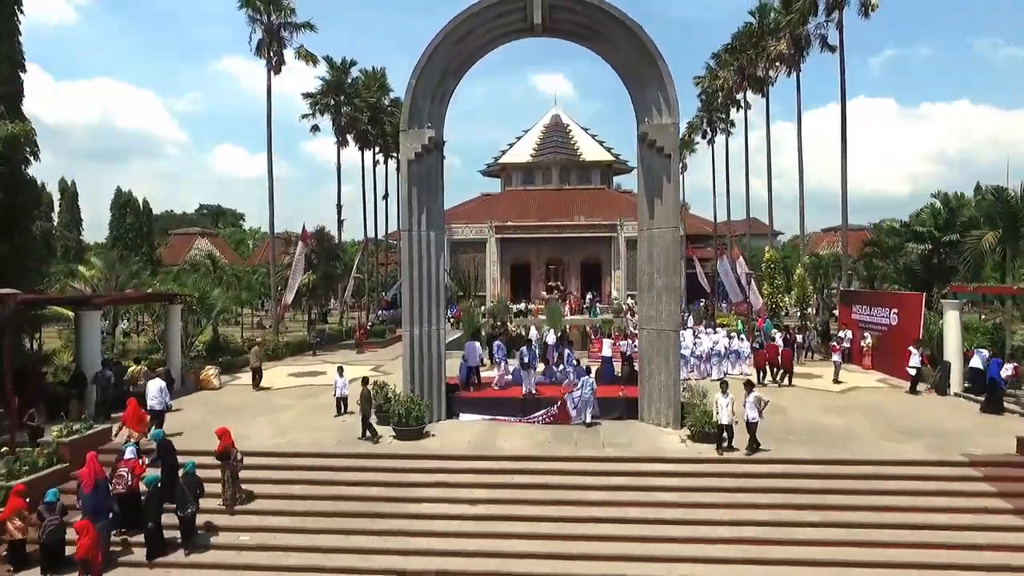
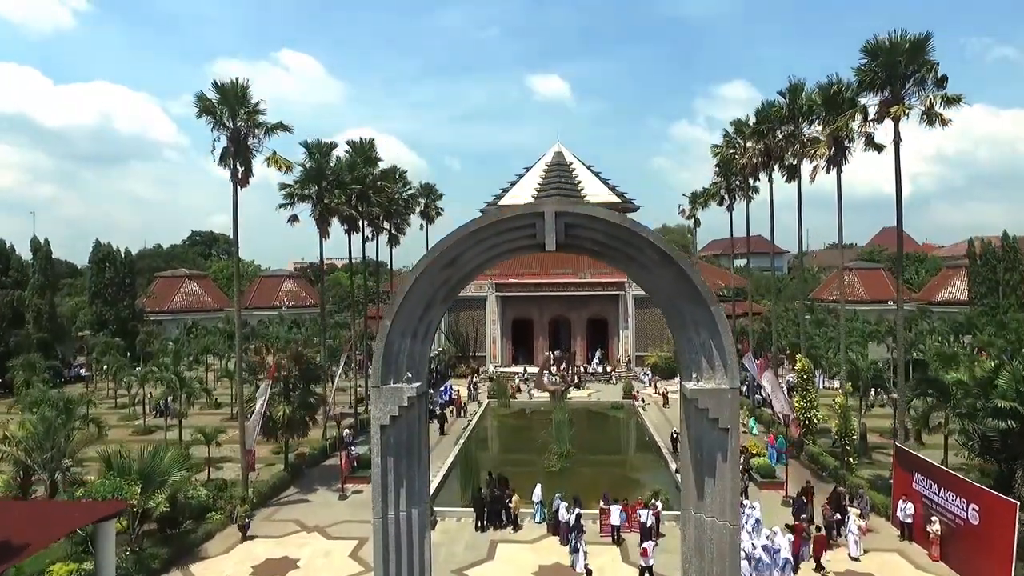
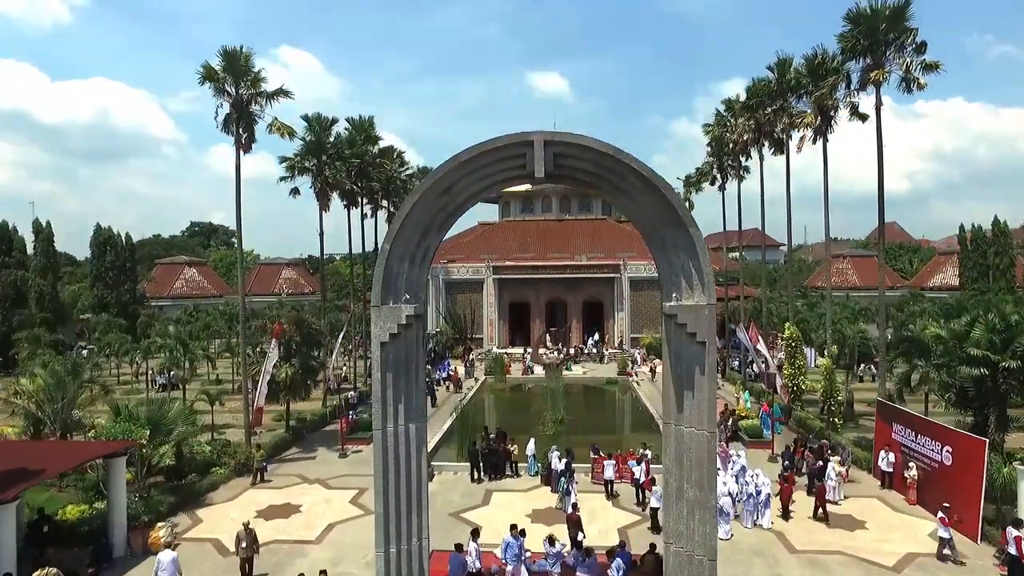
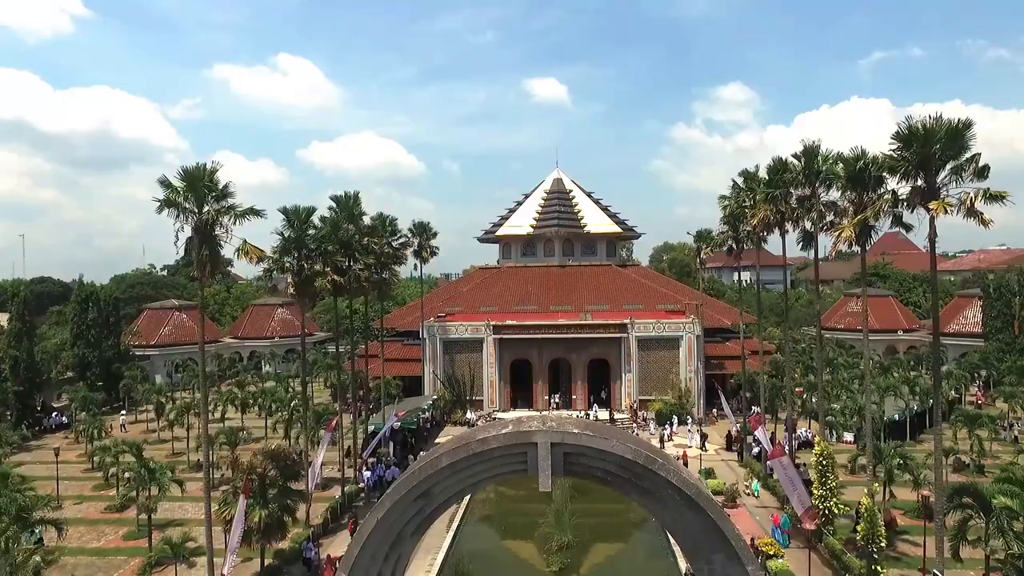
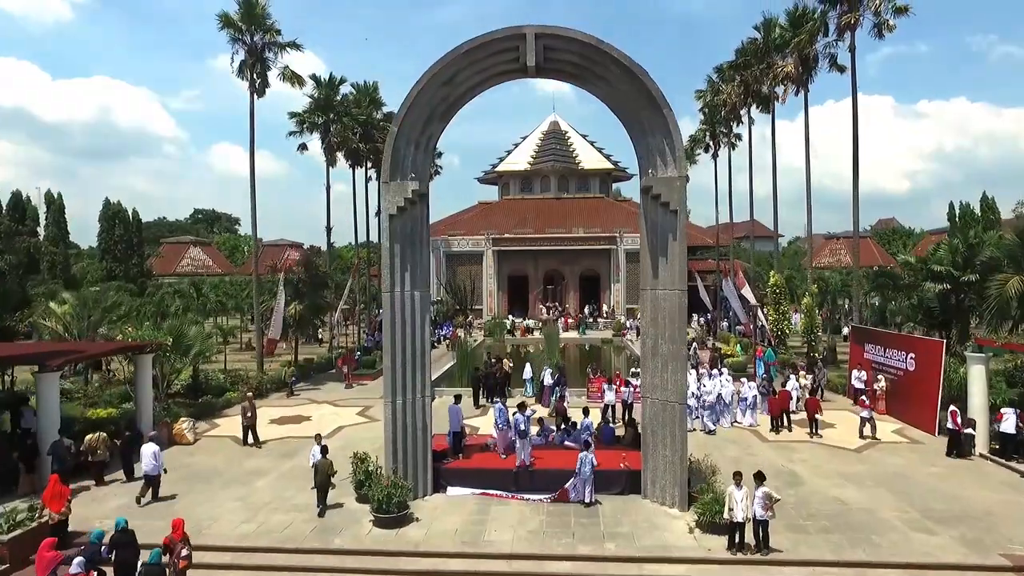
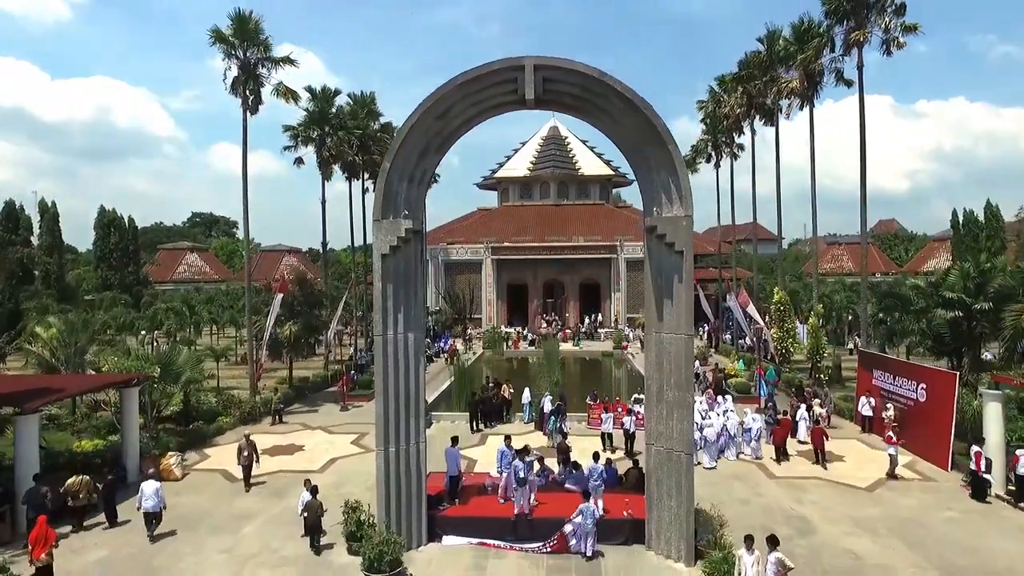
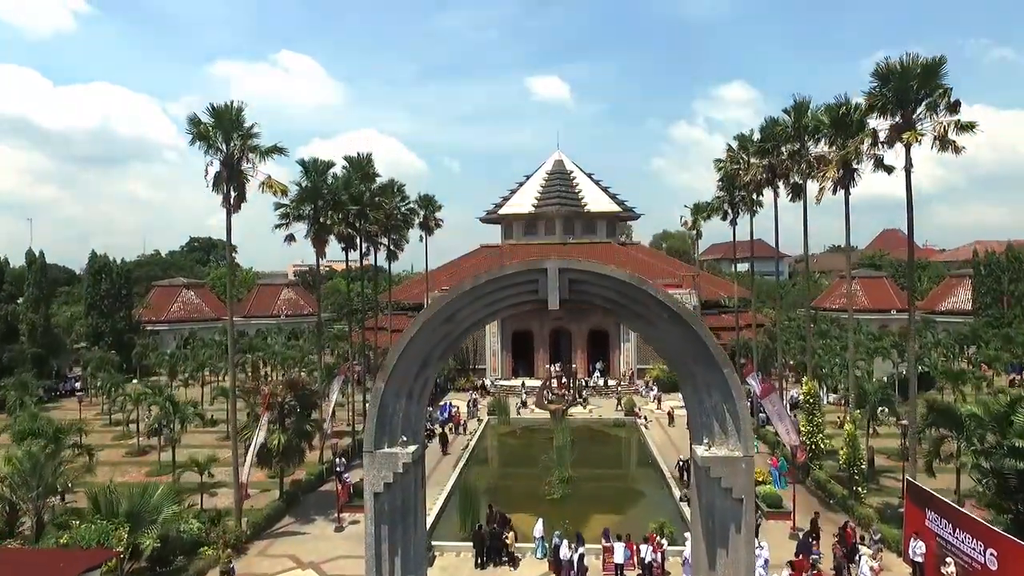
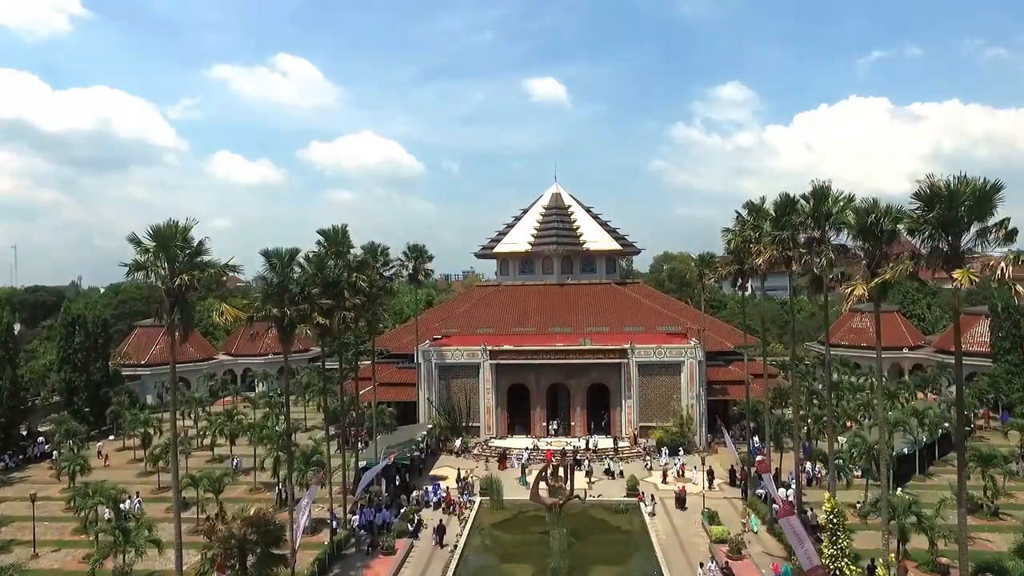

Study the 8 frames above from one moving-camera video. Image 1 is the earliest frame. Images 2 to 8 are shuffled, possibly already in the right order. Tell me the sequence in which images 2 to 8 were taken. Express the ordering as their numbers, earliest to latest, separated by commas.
5, 6, 3, 2, 7, 4, 8
